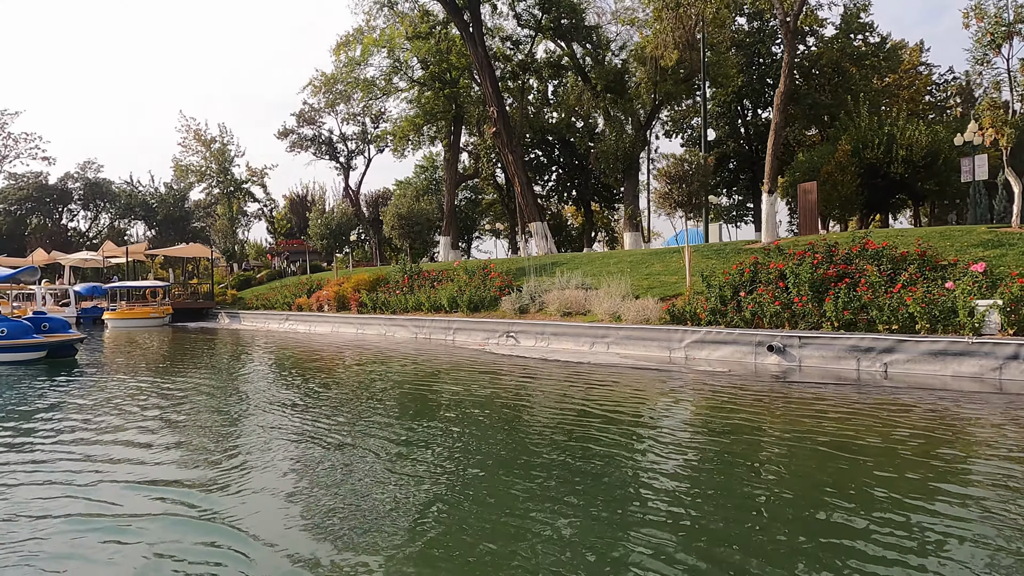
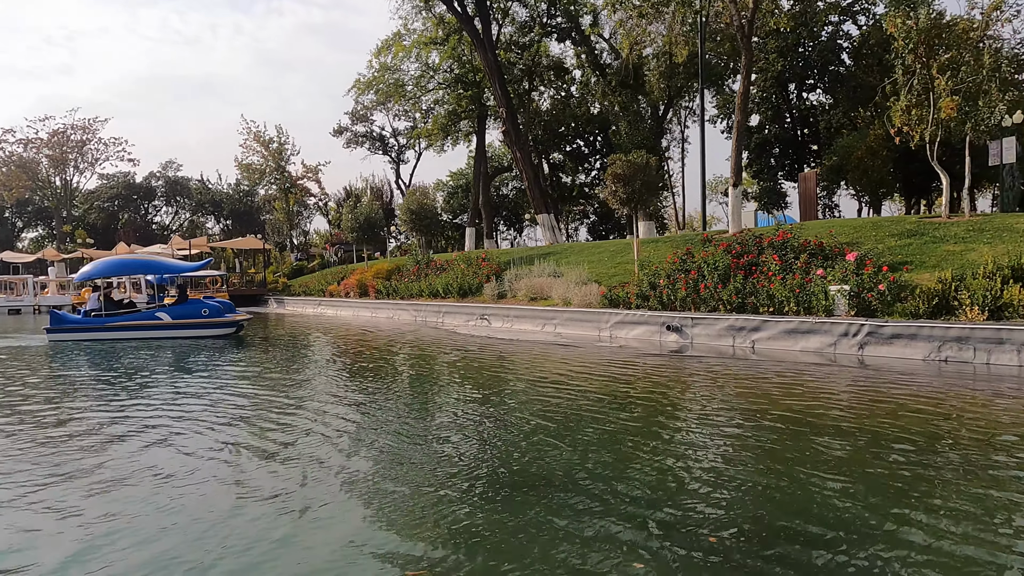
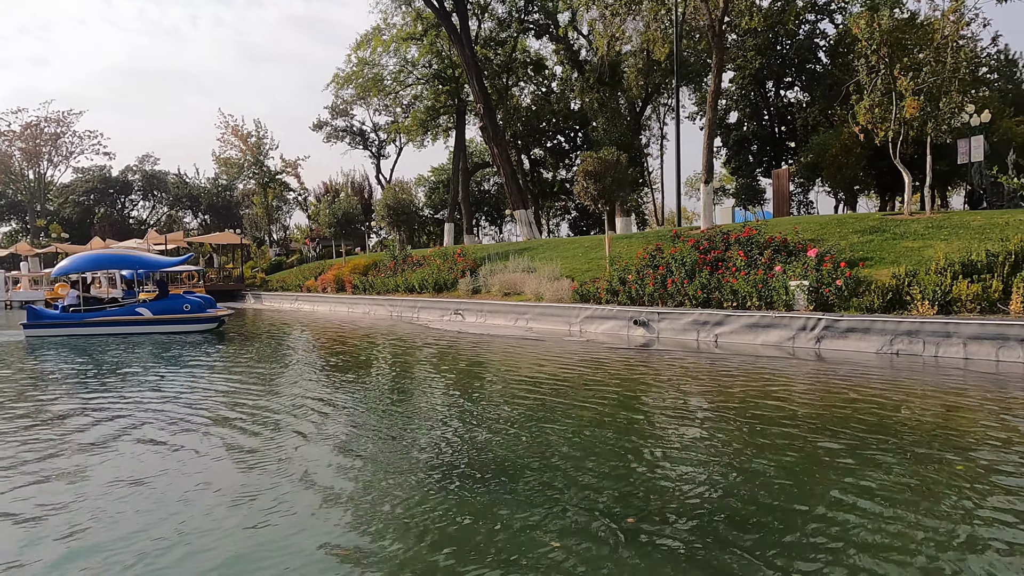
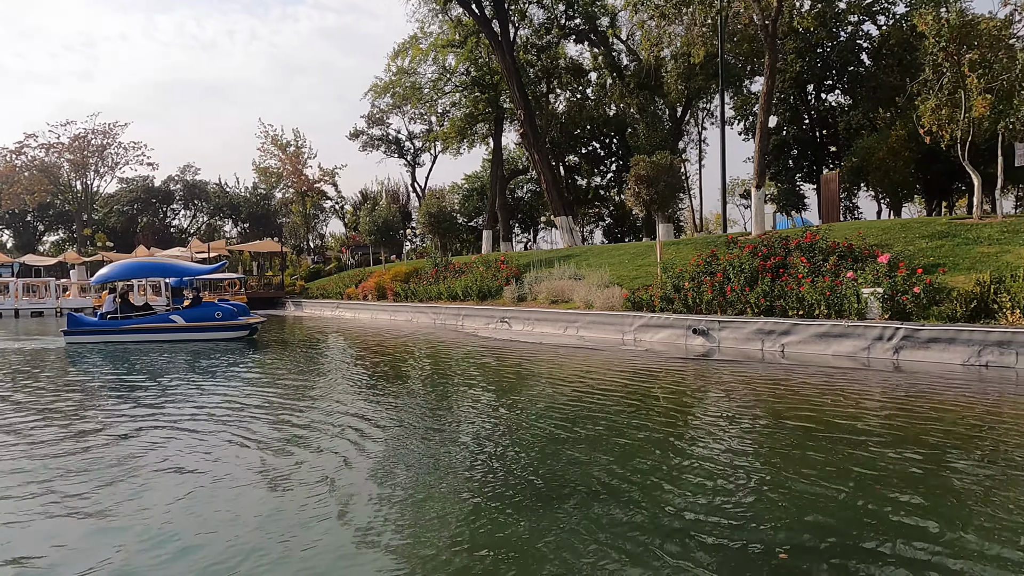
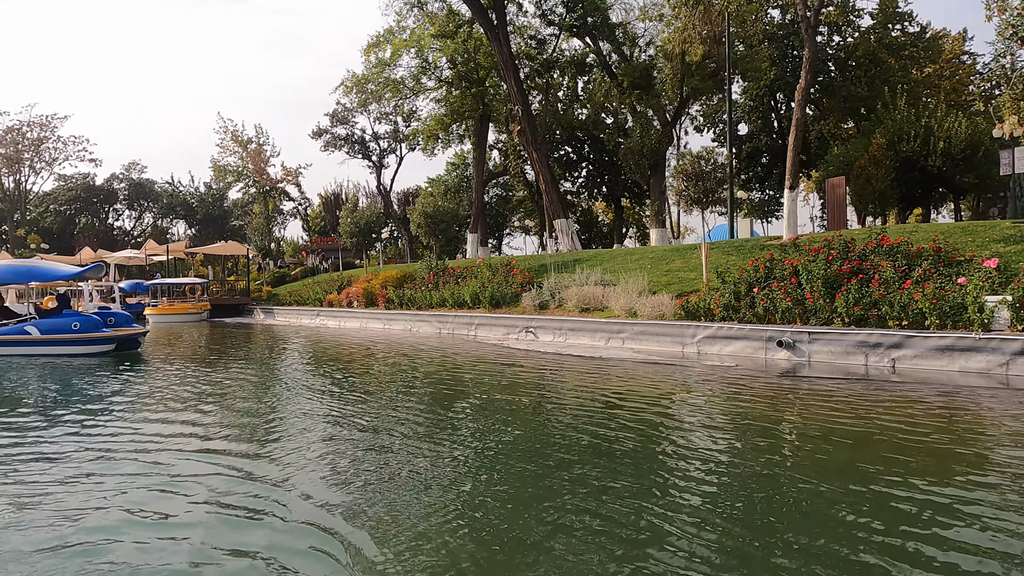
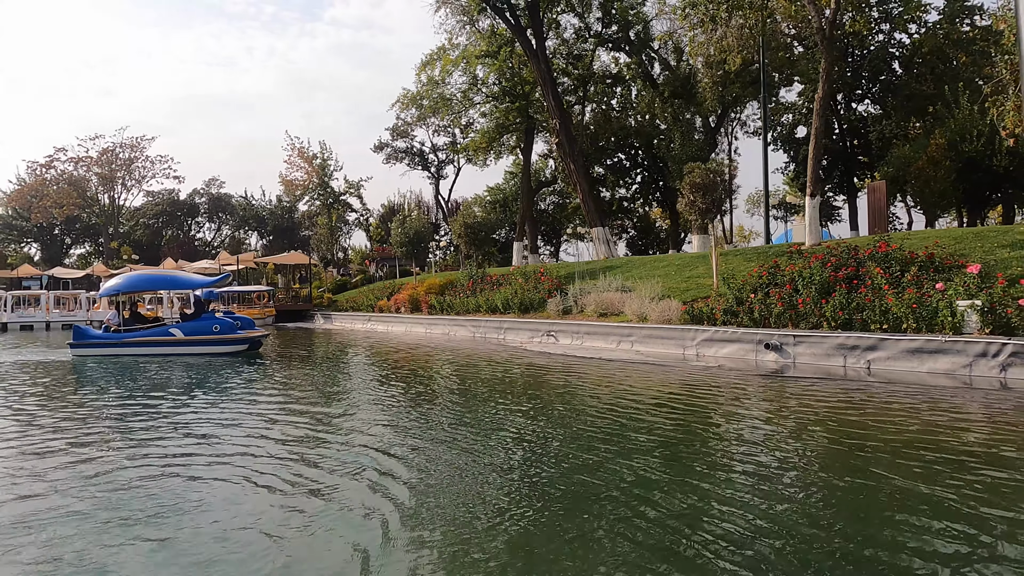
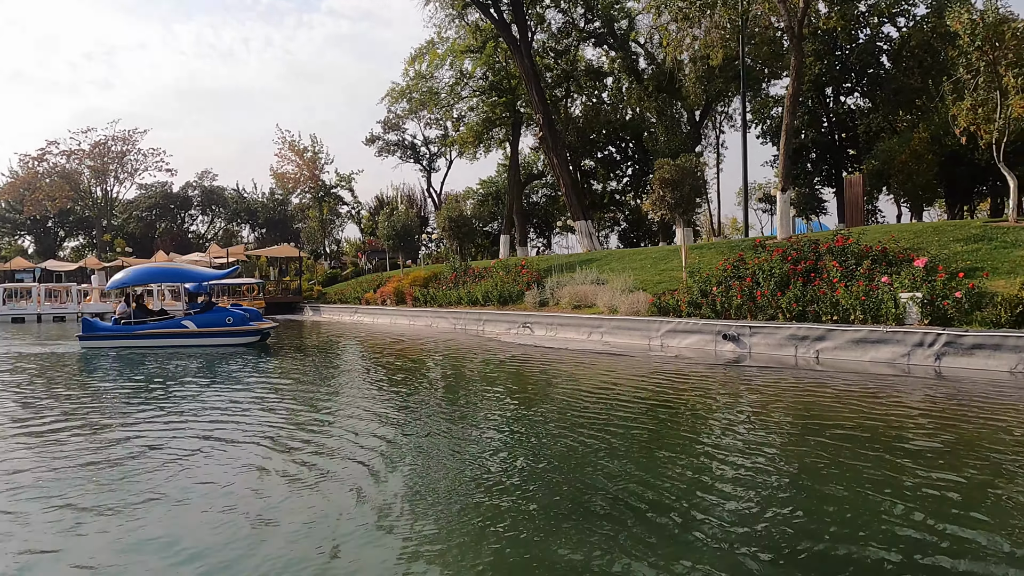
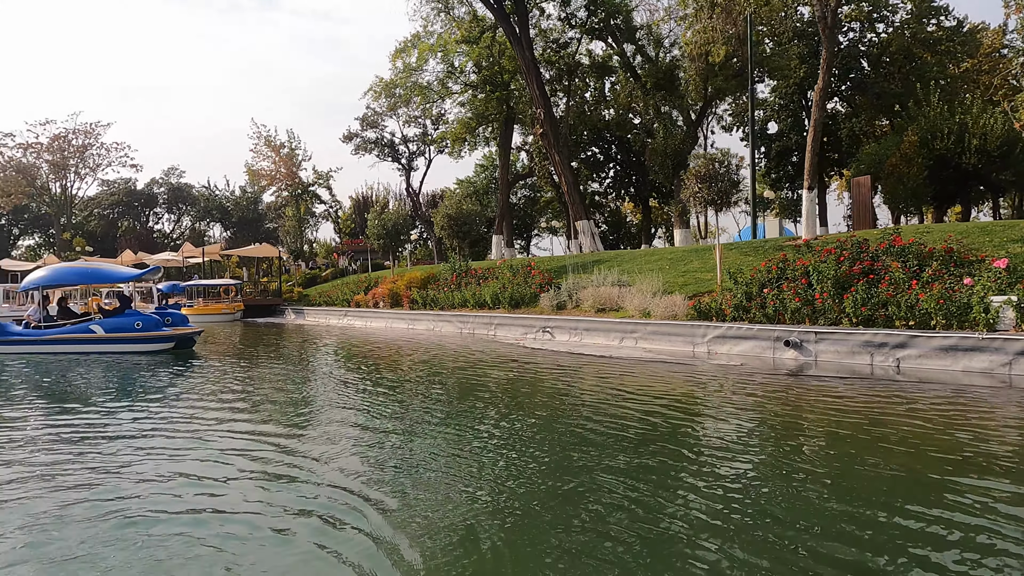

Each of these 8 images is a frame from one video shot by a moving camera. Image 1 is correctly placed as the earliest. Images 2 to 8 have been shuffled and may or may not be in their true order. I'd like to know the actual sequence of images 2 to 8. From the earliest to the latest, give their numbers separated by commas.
5, 8, 6, 7, 4, 2, 3
